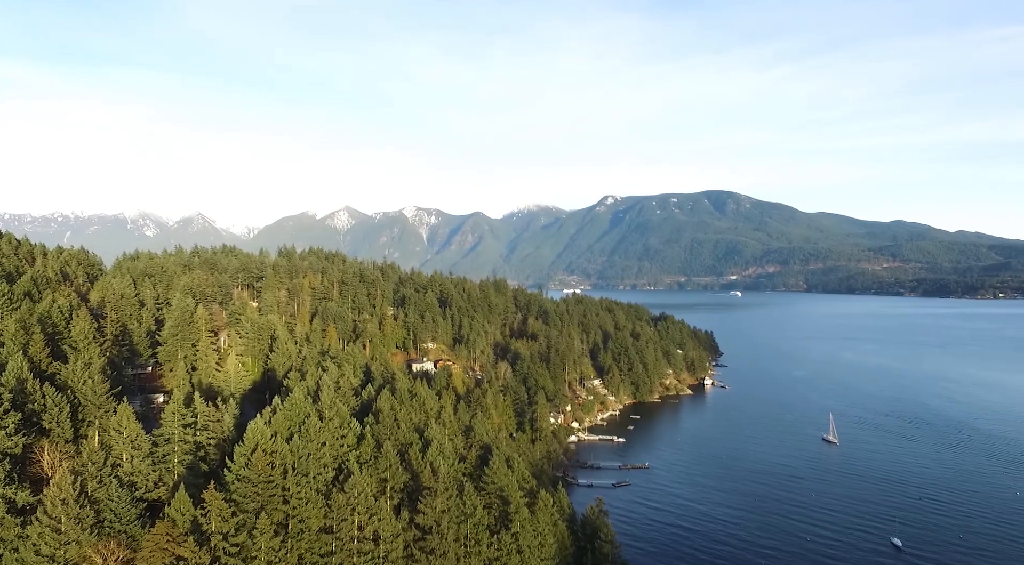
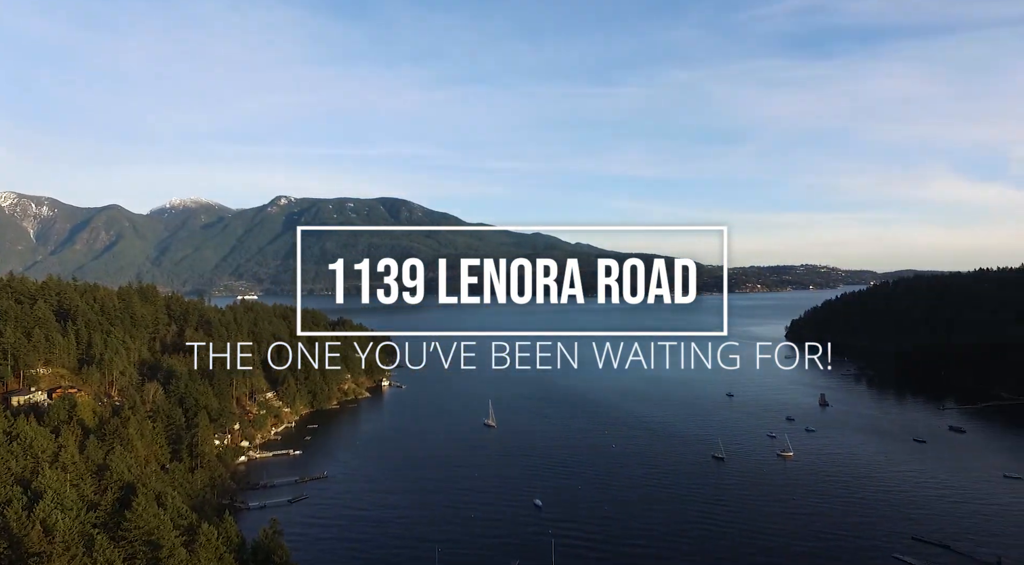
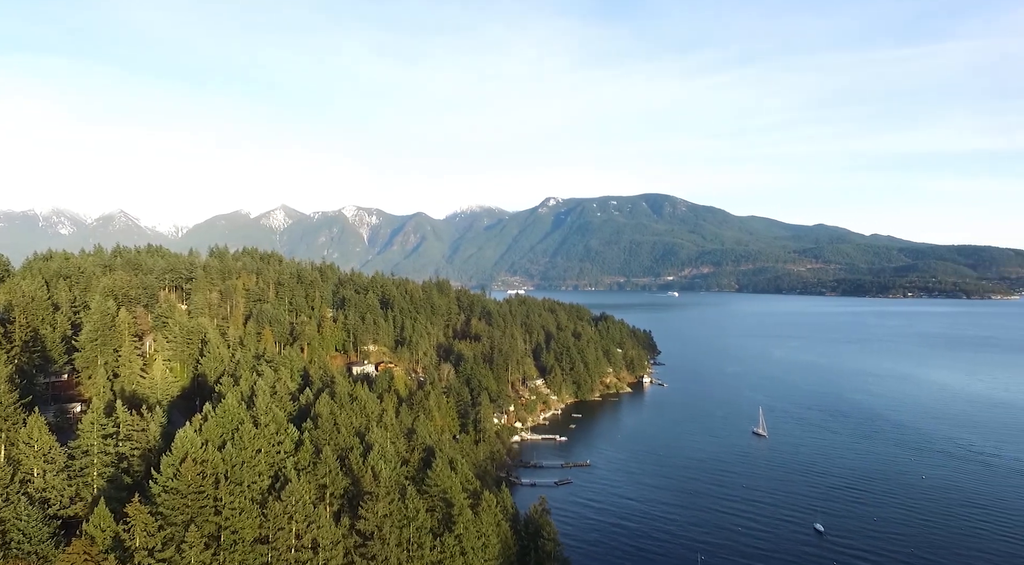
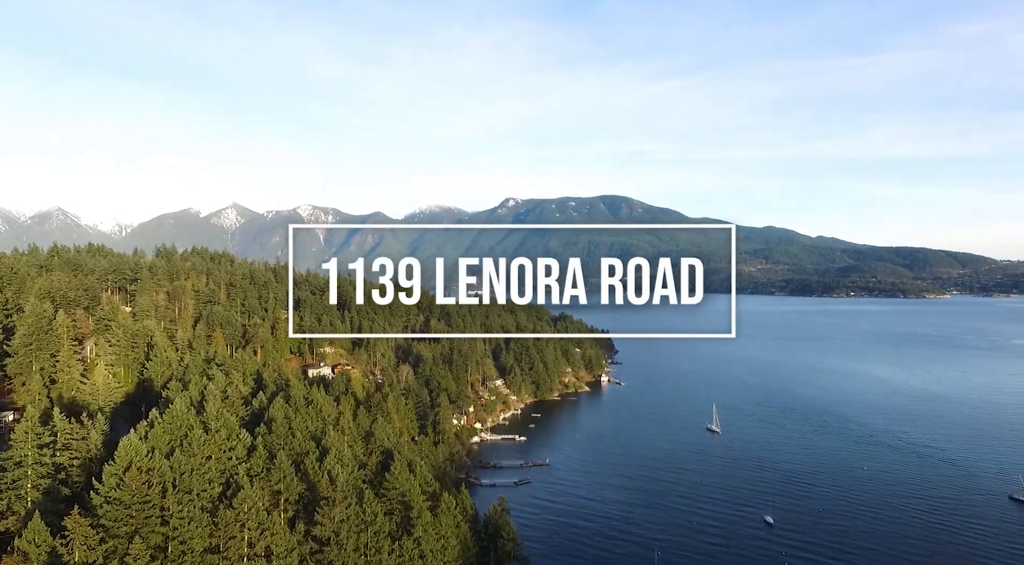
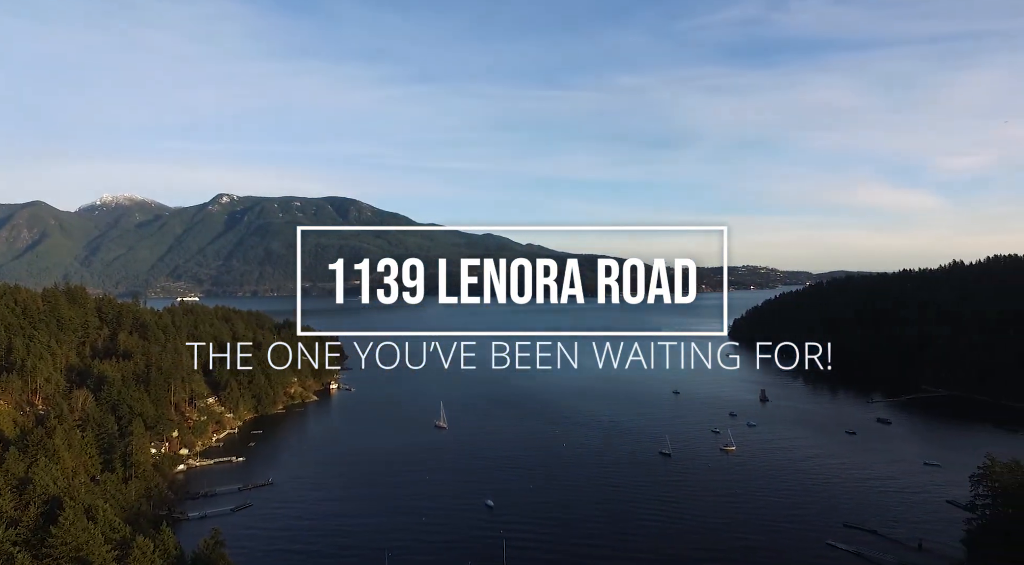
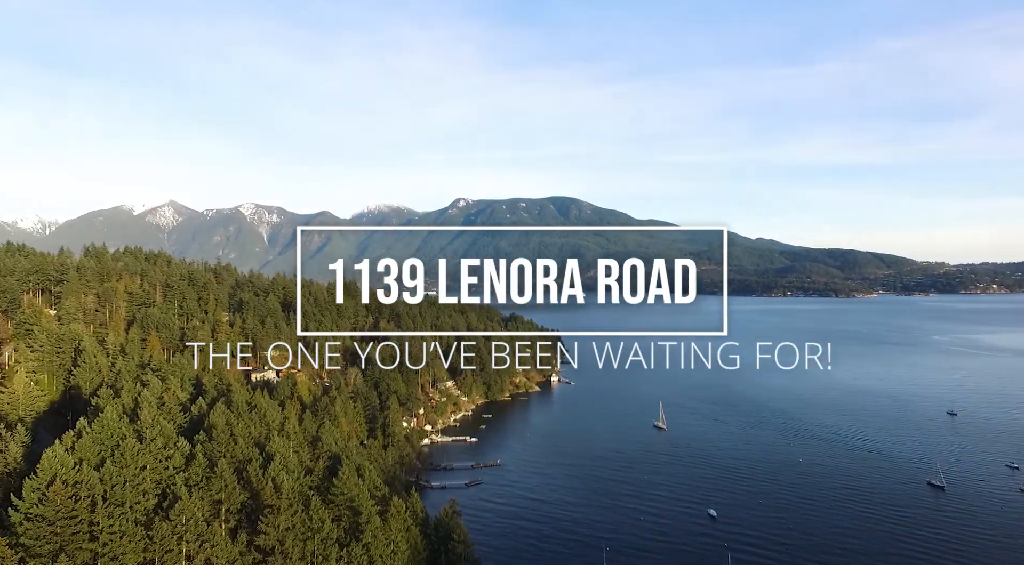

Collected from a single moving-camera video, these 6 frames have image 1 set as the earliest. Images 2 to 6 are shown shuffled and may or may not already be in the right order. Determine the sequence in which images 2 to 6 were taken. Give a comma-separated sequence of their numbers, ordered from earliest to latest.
3, 4, 6, 2, 5
